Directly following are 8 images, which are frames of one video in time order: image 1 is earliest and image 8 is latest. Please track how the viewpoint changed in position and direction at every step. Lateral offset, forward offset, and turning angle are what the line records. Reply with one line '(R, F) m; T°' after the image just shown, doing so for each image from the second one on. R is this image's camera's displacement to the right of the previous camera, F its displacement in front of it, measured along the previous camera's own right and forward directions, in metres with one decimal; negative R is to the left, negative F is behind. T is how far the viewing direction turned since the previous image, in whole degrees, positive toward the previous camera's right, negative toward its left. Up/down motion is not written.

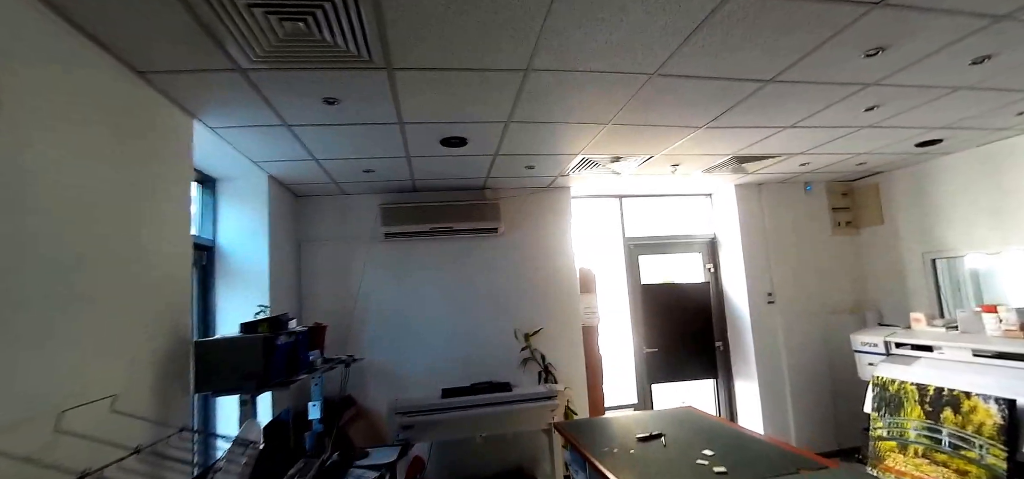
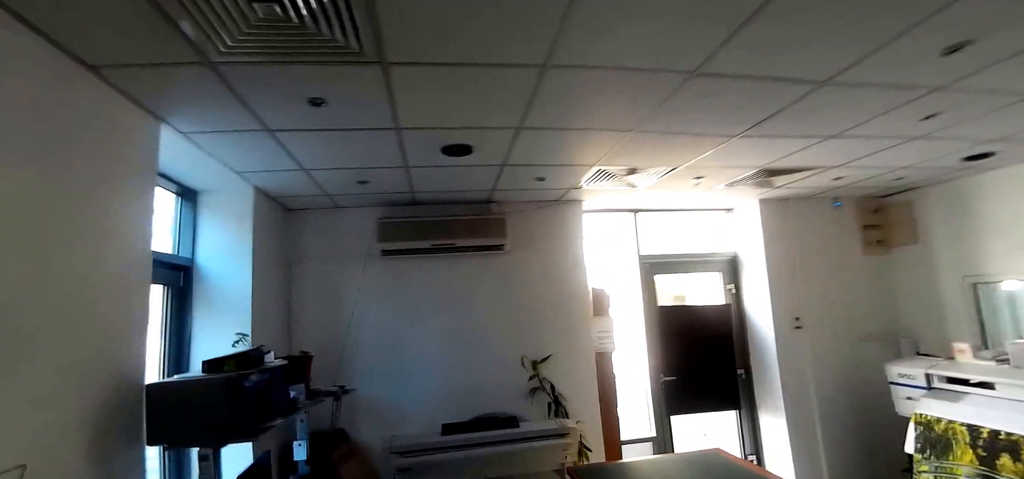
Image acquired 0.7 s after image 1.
(0.0, +0.3) m; 0°
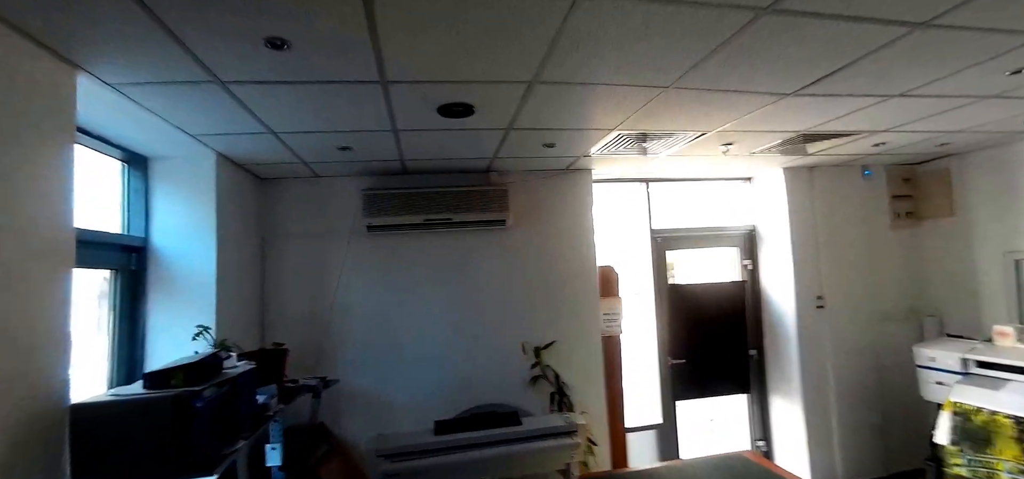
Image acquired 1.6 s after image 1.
(-0.1, +0.4) m; +1°
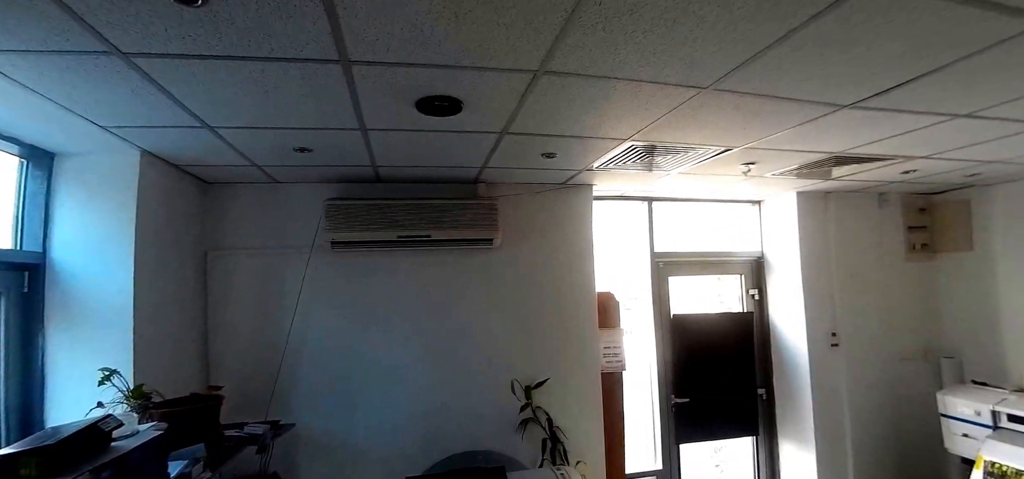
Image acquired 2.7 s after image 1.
(0.0, +0.4) m; +2°
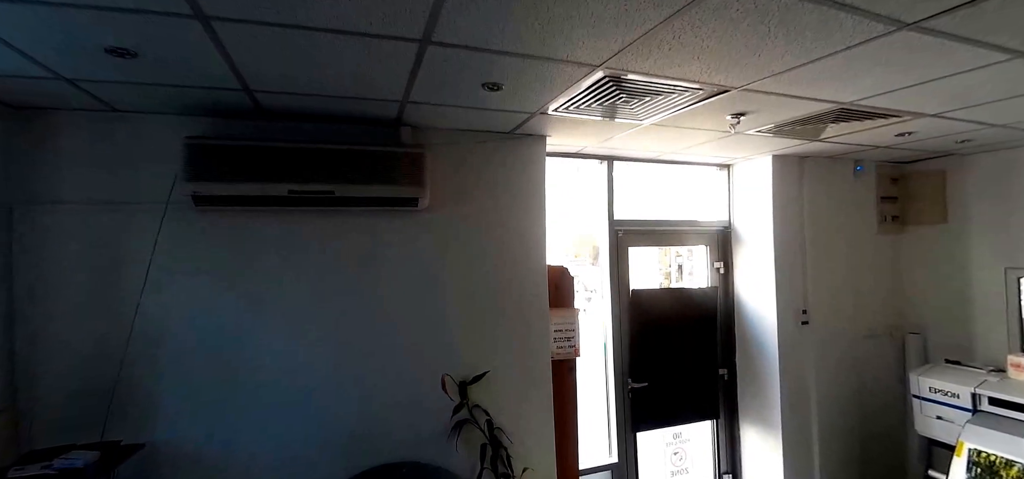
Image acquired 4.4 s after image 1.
(+0.1, +0.6) m; +7°
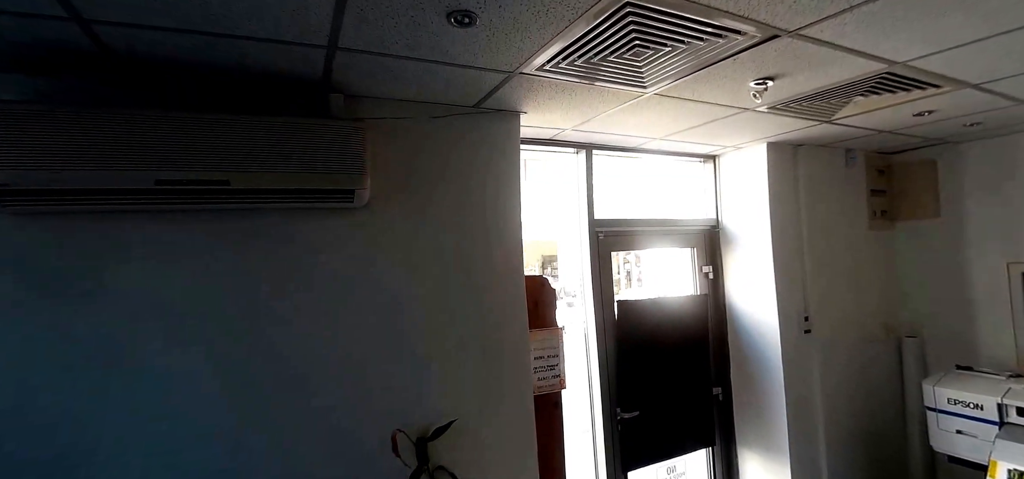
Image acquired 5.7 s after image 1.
(-0.1, +0.6) m; +7°
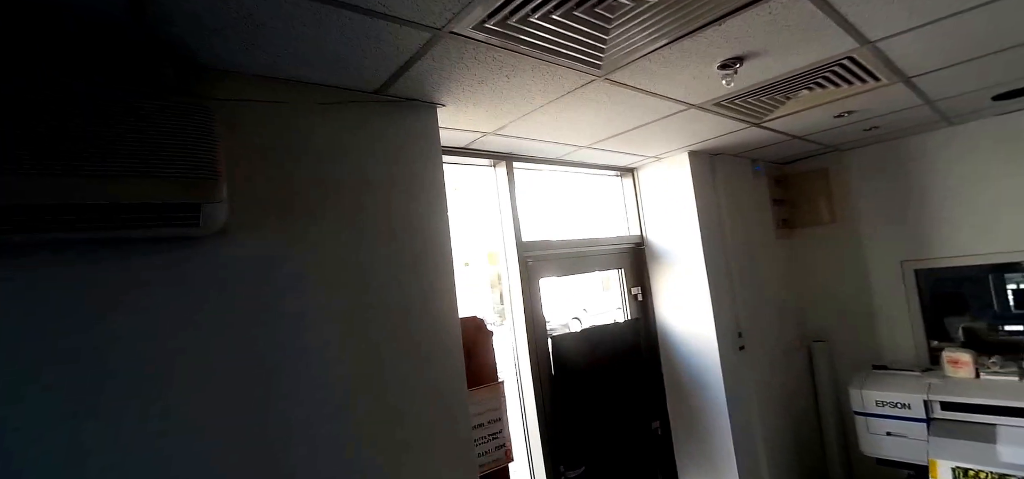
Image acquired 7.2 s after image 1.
(-0.1, +0.5) m; +15°
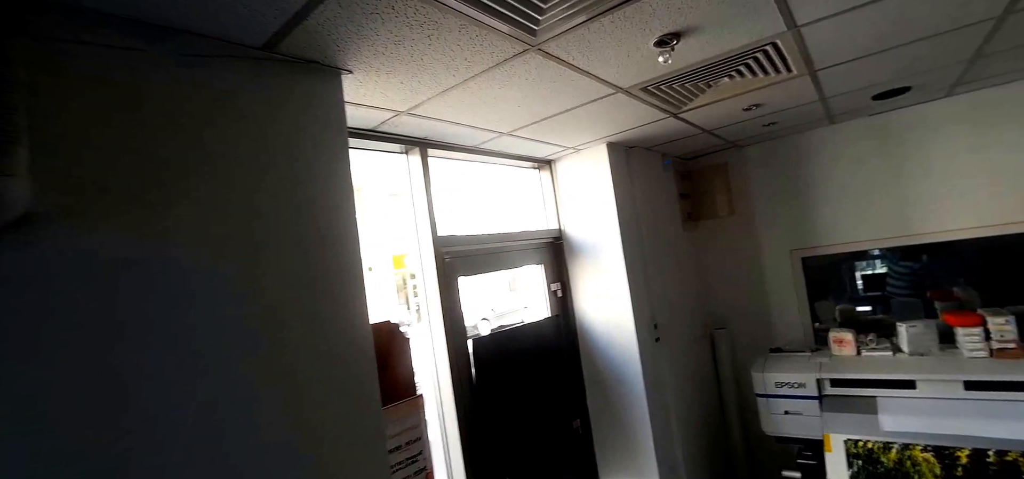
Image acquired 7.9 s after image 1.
(0.0, +0.2) m; +12°
